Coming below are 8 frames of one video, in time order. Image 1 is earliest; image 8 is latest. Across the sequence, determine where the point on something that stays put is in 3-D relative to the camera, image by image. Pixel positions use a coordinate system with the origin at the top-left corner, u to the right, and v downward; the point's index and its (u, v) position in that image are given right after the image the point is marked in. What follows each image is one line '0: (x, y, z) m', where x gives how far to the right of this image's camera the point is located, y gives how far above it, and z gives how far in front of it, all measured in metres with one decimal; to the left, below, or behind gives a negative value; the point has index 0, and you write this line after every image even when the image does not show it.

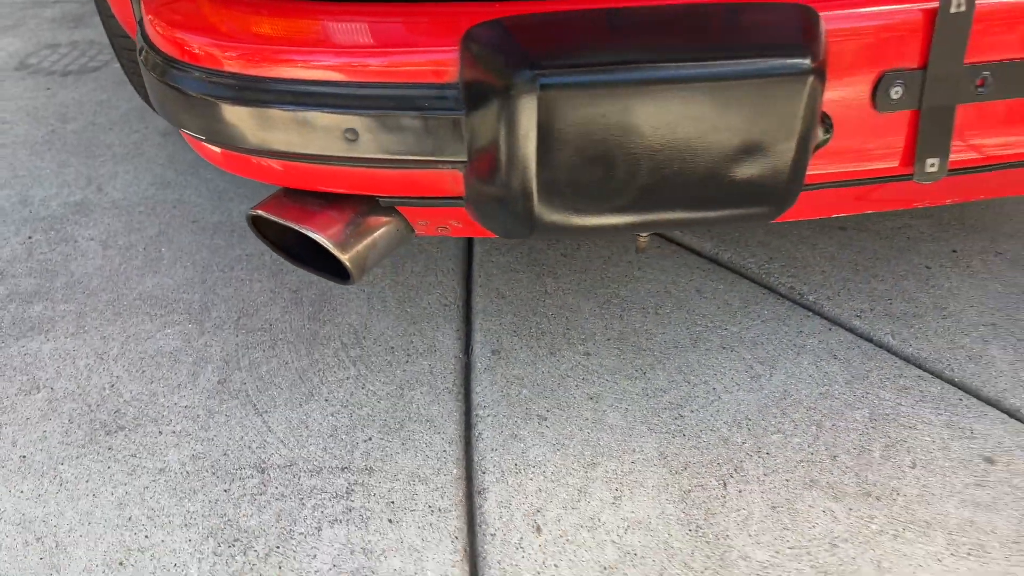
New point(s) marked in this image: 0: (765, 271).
0: (+0.6, 0.0, +2.1) m
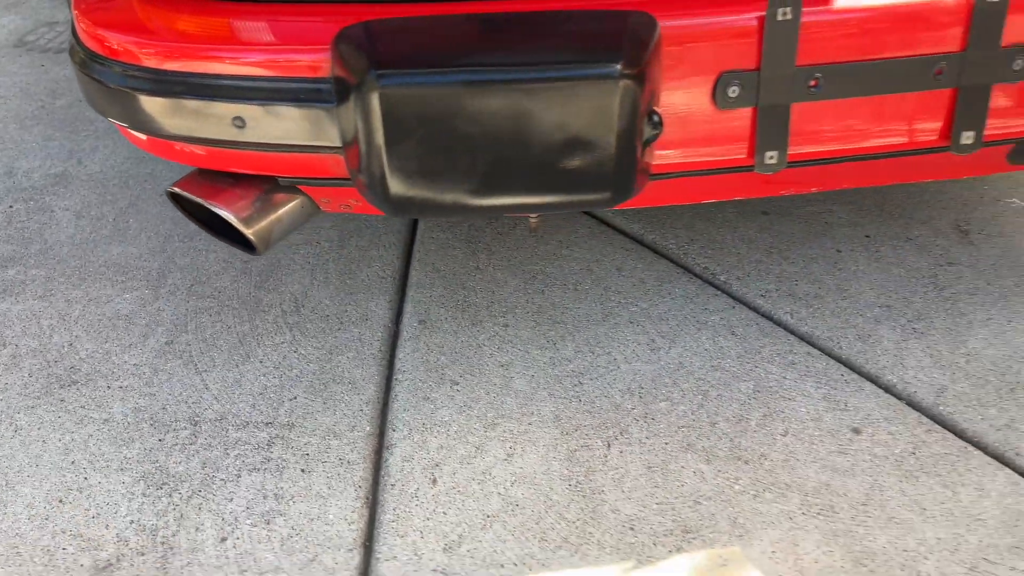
0: (+0.4, +0.1, +2.2) m
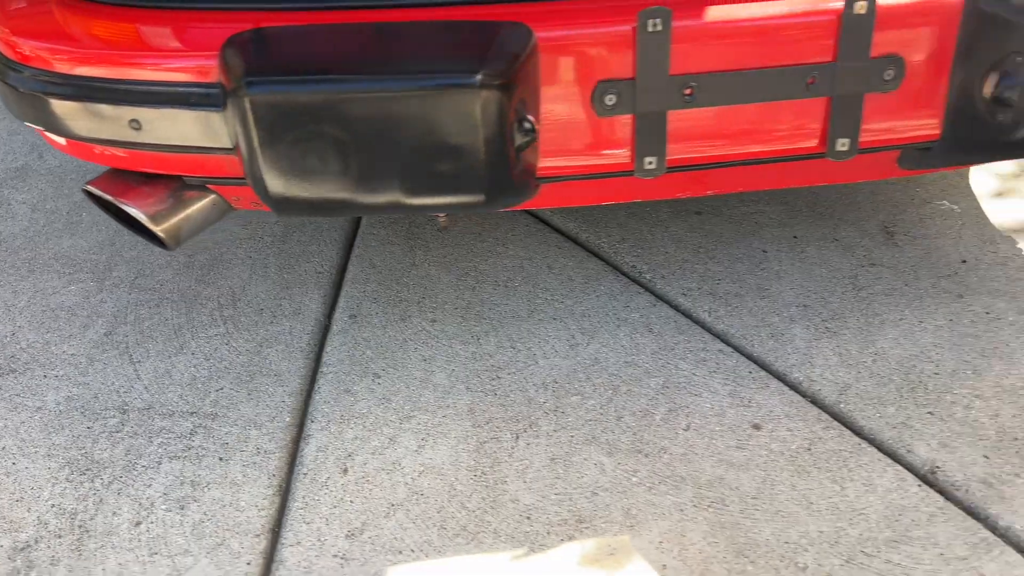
0: (+0.3, +0.1, +2.3) m
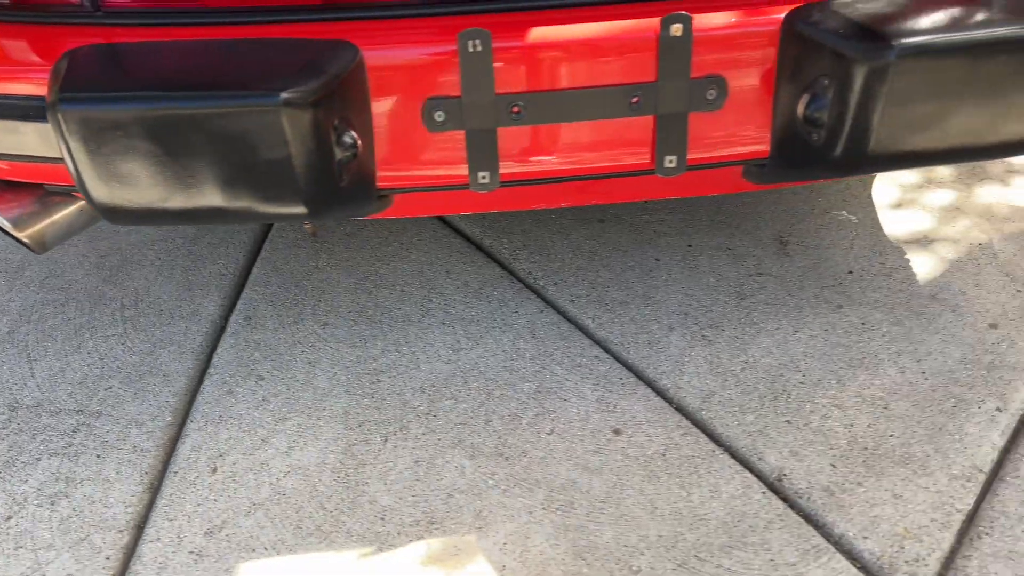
0: (0.0, +0.1, +2.3) m
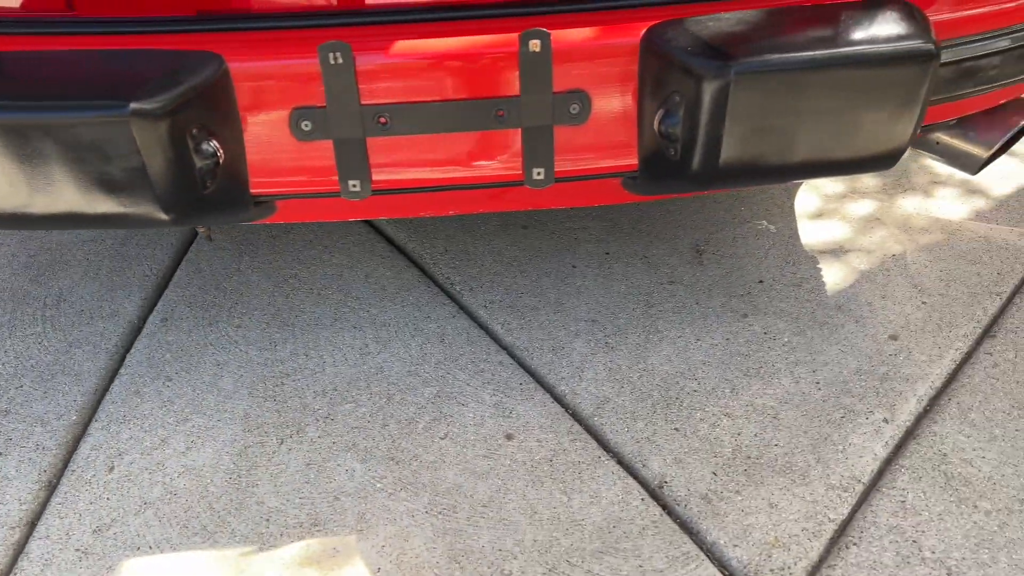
0: (-0.2, +0.1, +2.3) m
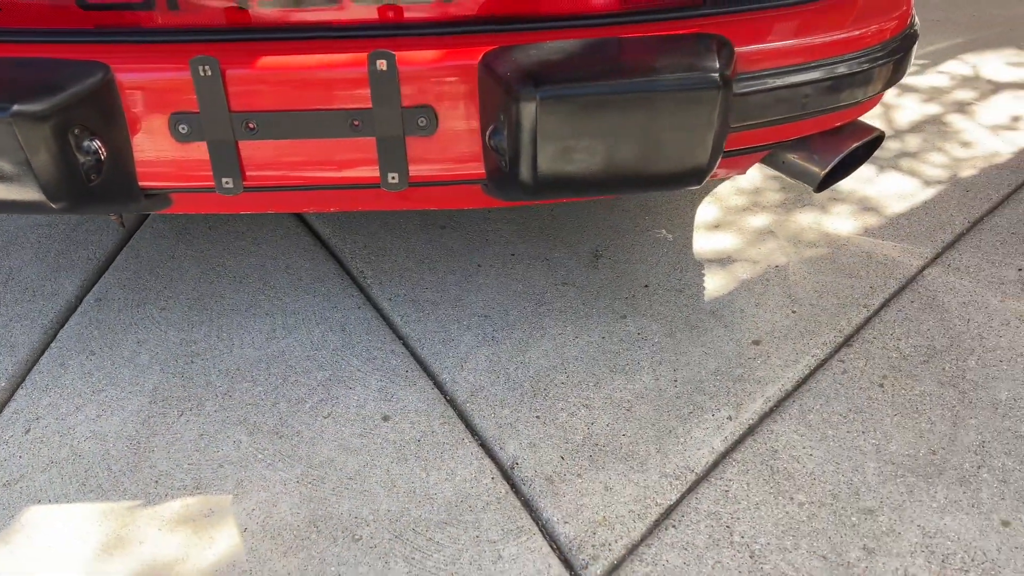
0: (-0.5, +0.1, +2.5) m
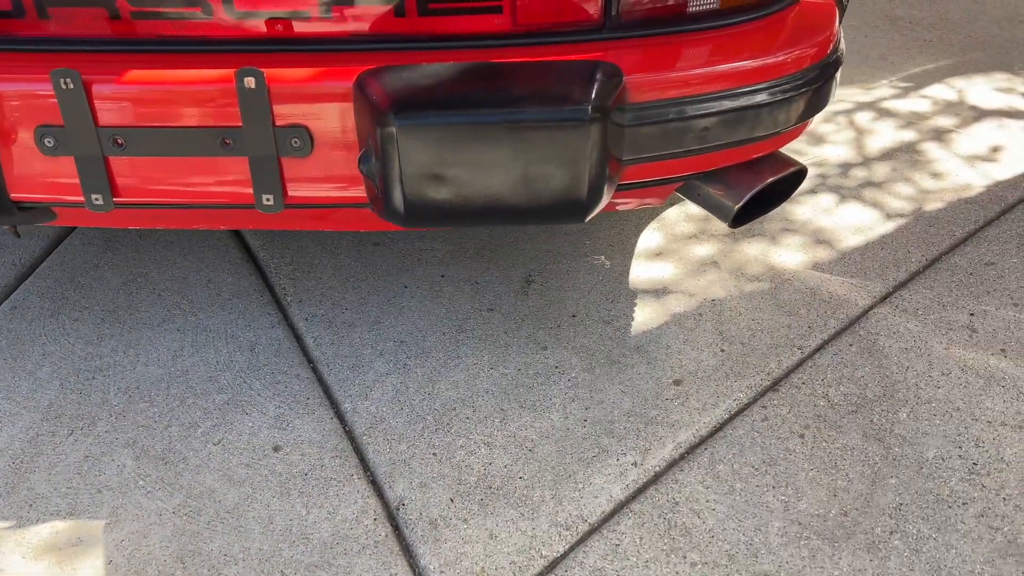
0: (-0.7, 0.0, +2.4) m
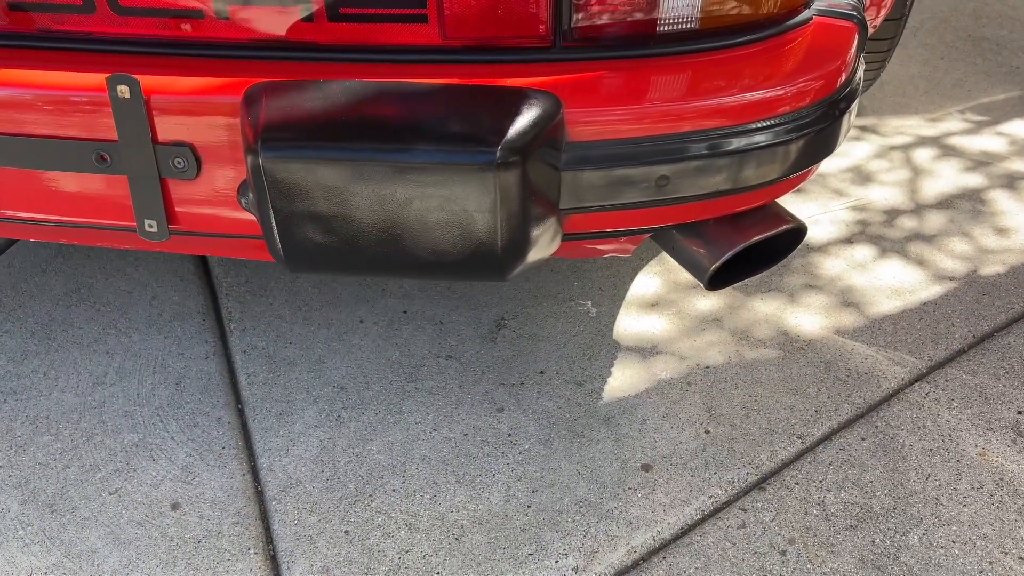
0: (-0.7, 0.0, +2.2) m
